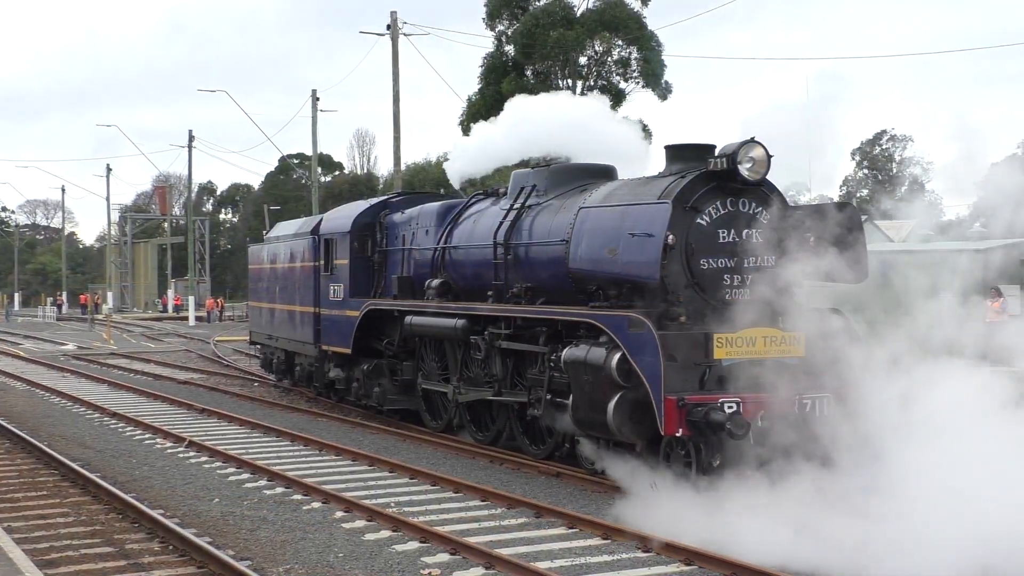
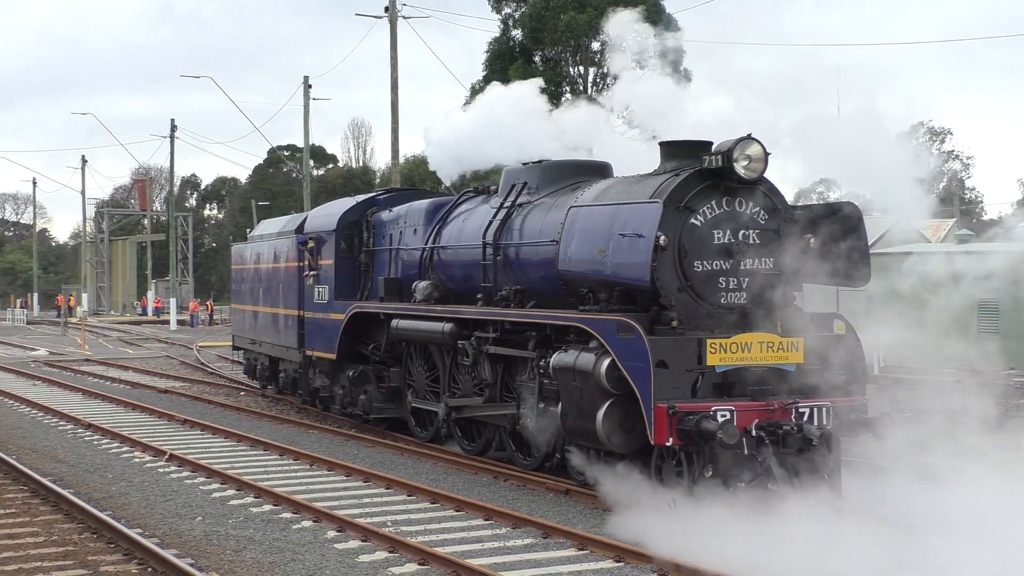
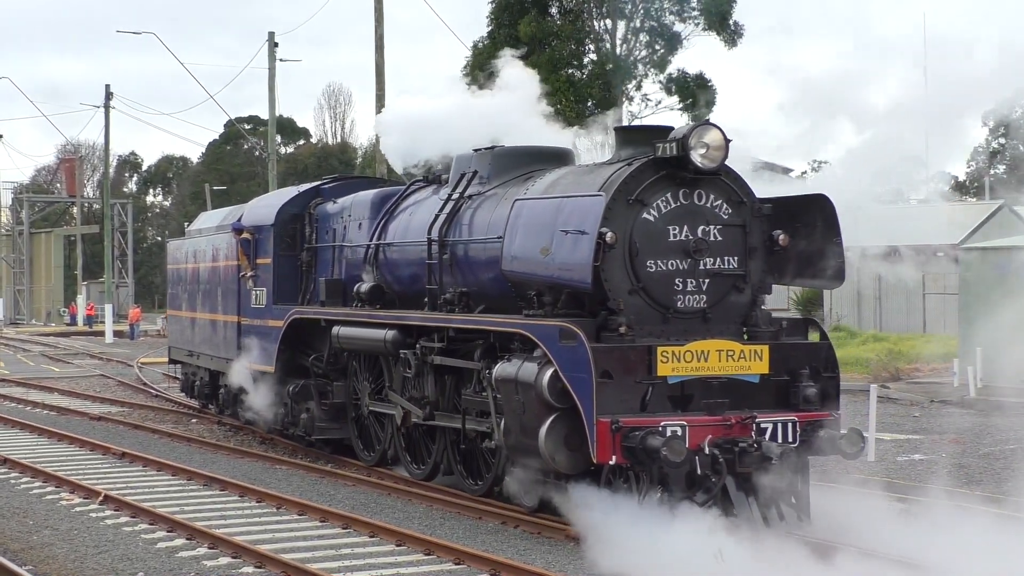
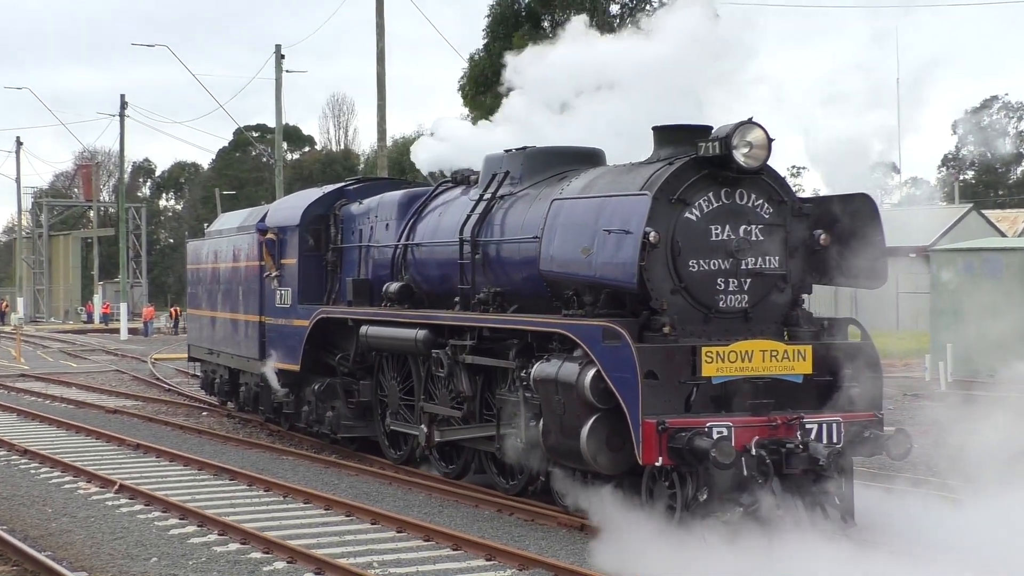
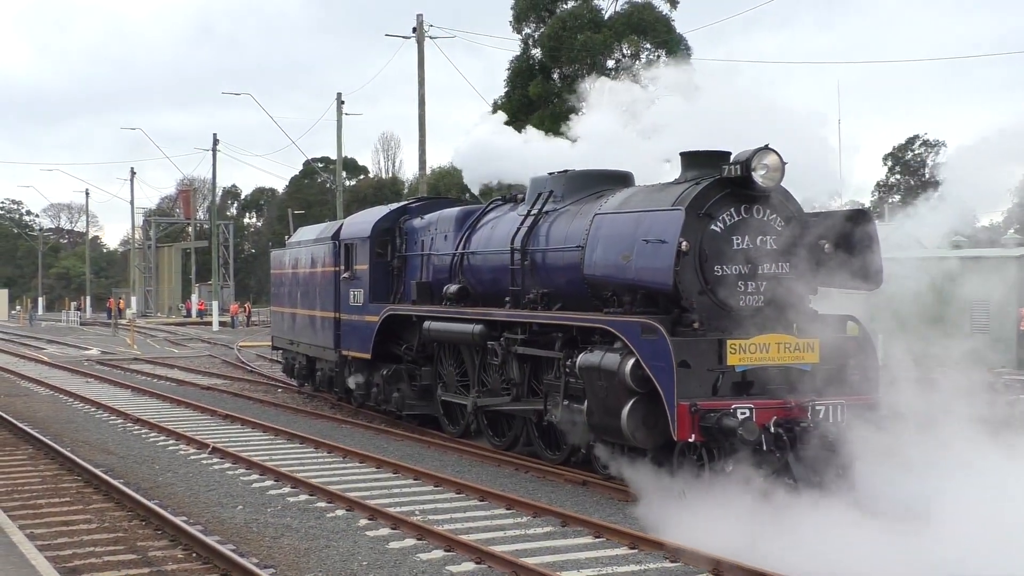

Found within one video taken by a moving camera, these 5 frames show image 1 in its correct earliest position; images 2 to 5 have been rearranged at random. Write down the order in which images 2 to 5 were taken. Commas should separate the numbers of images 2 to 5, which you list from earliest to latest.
5, 2, 4, 3
